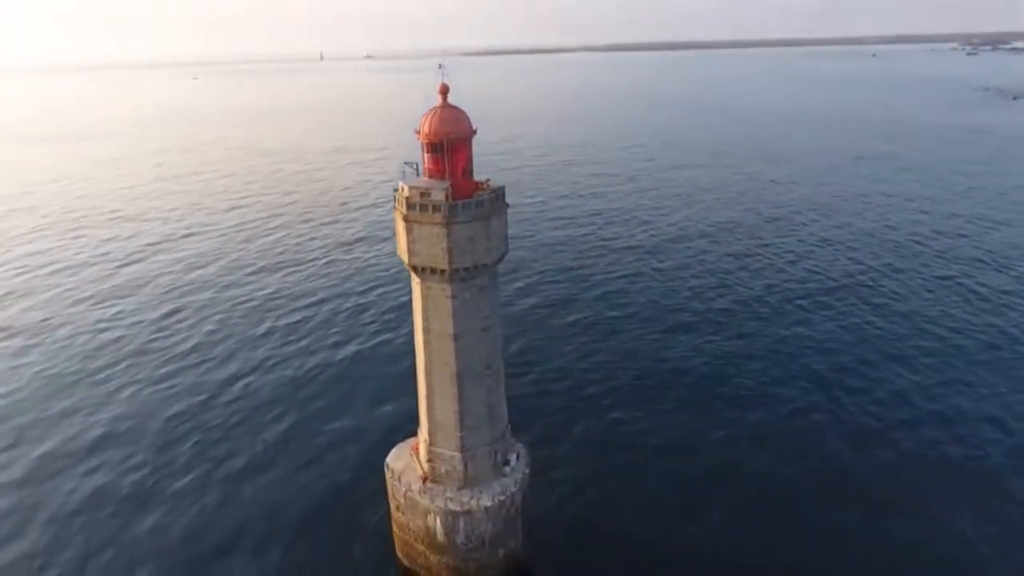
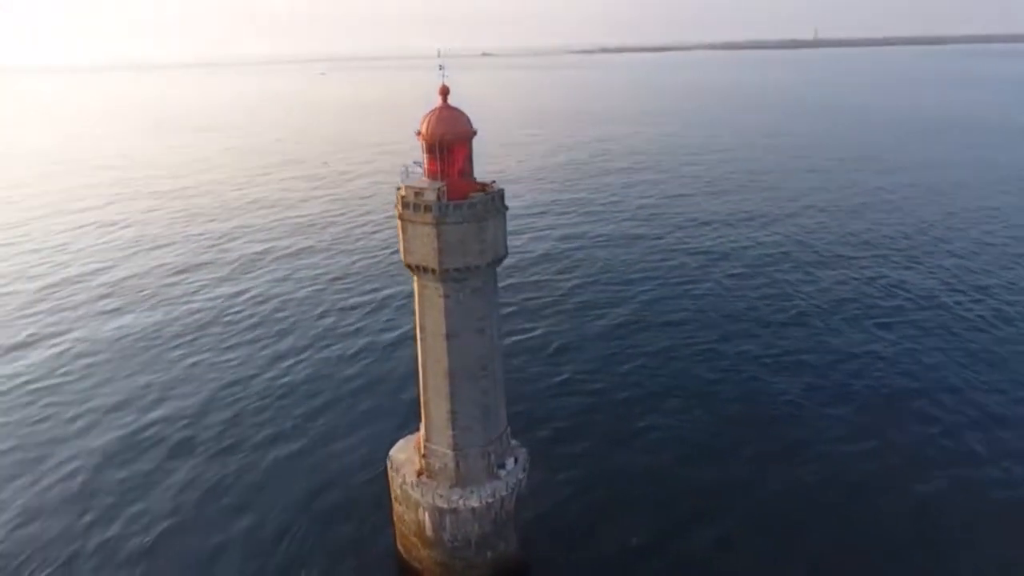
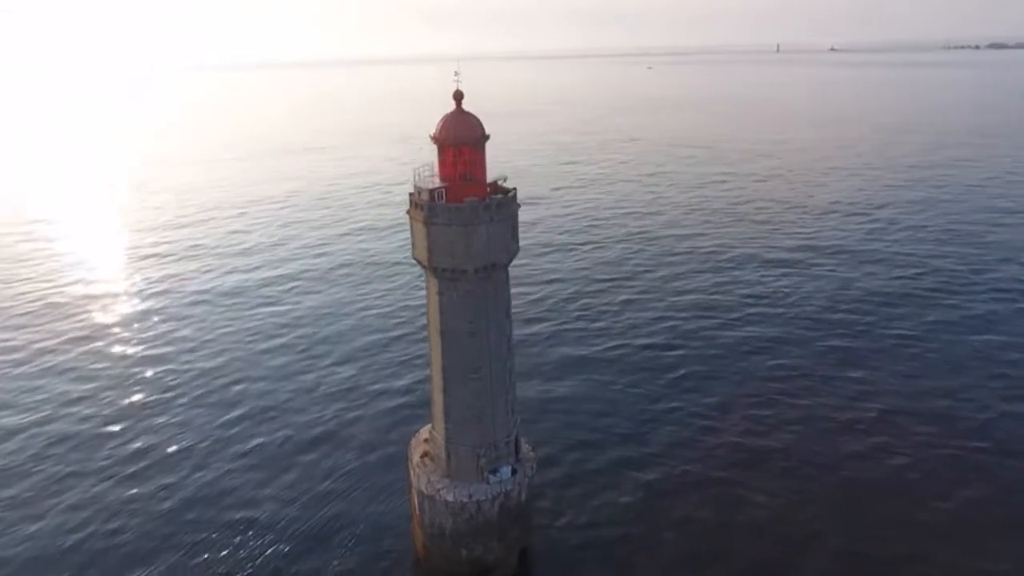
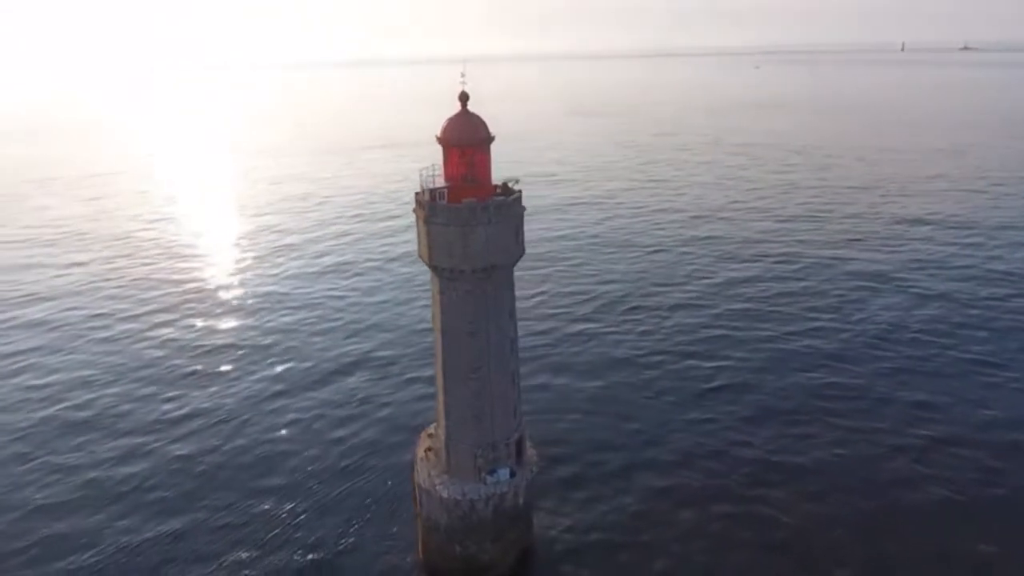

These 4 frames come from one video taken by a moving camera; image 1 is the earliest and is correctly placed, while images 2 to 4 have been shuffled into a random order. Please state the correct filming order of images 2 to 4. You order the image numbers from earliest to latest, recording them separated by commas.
2, 3, 4
